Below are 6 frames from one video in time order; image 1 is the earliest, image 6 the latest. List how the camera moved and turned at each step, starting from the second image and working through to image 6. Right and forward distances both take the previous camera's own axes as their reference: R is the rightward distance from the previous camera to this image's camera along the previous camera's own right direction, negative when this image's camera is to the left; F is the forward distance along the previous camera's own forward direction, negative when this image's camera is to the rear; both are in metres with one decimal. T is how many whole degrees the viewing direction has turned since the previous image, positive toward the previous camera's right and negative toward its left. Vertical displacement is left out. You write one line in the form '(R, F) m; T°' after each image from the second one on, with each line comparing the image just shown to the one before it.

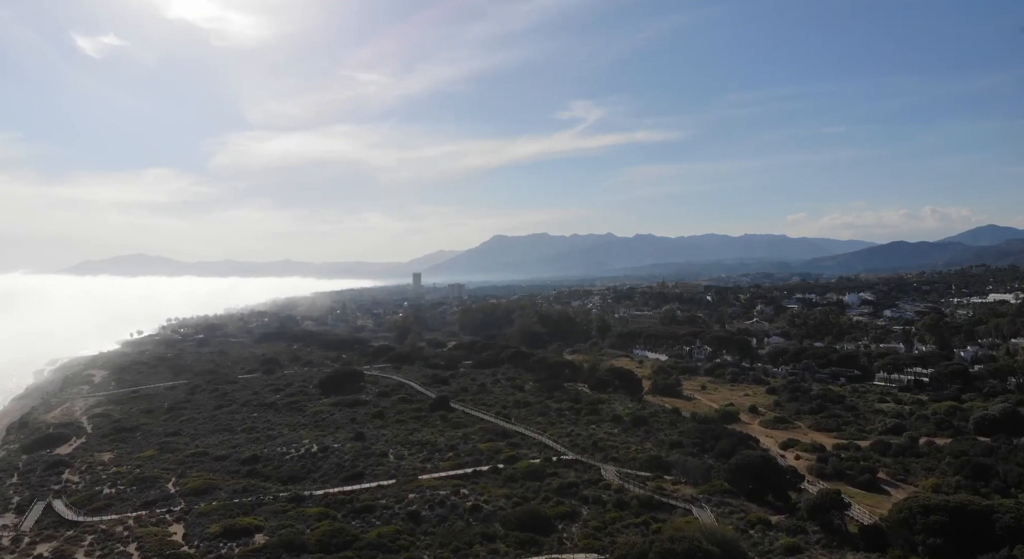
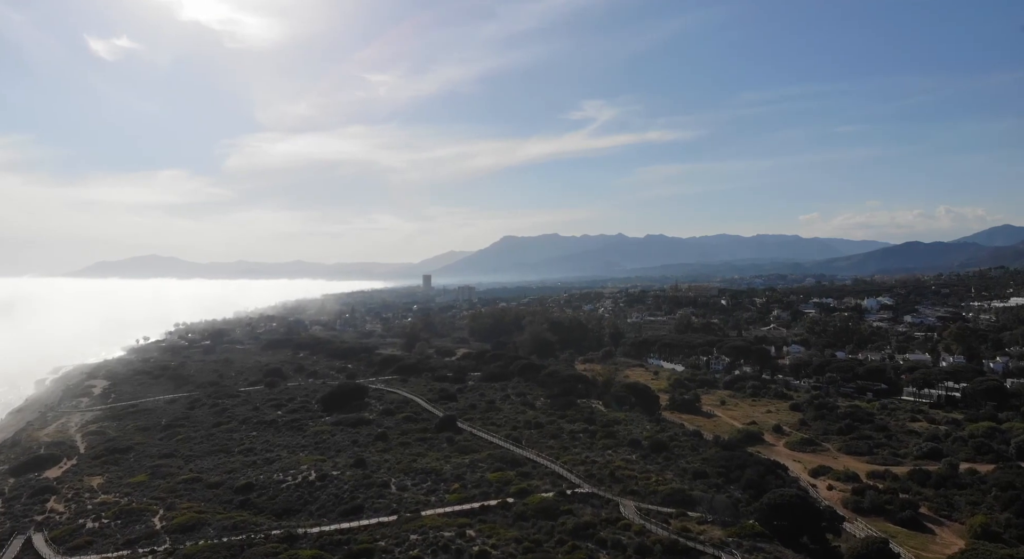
(0.0, +2.1) m; -1°
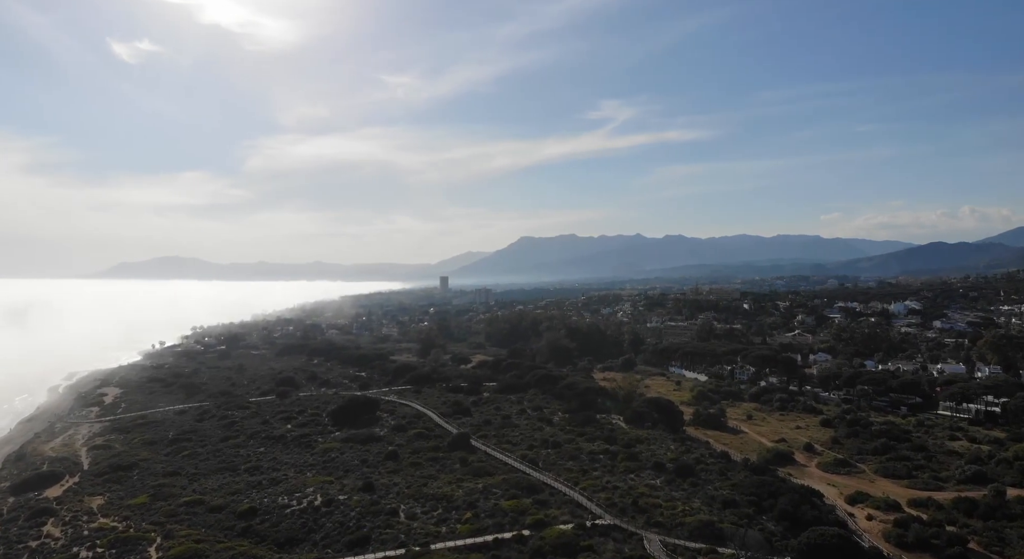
(+0.1, +1.7) m; -1°
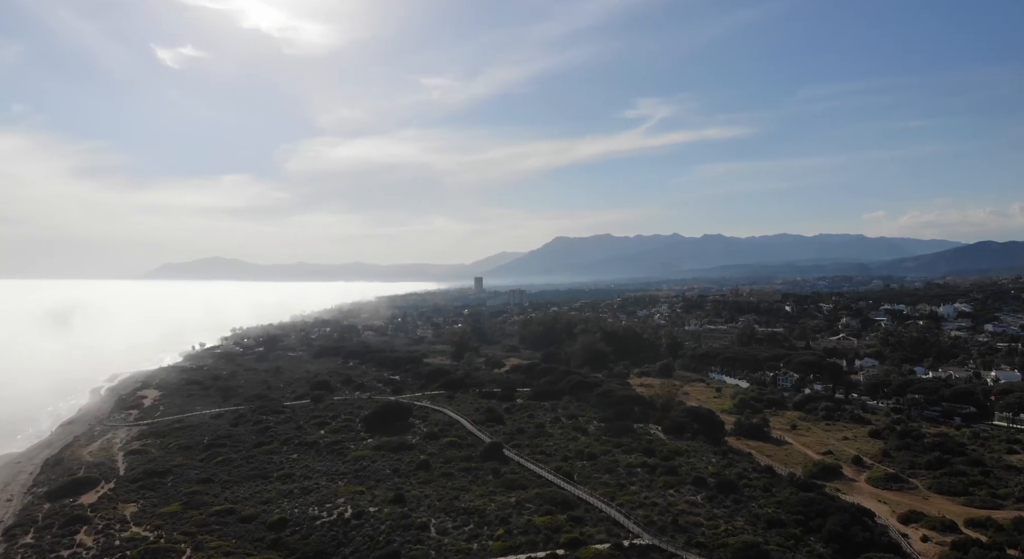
(0.0, +0.9) m; -3°
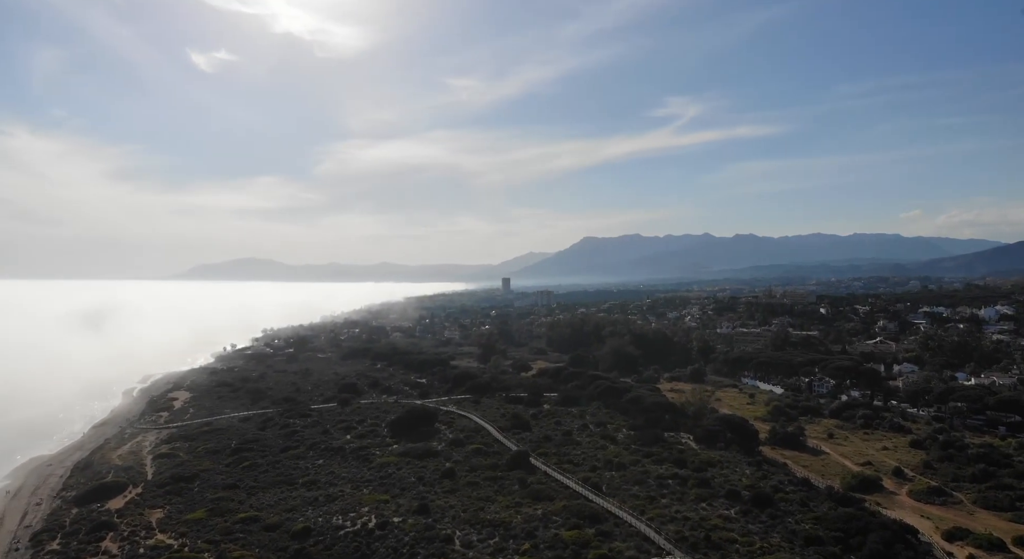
(+0.1, +0.7) m; -2°
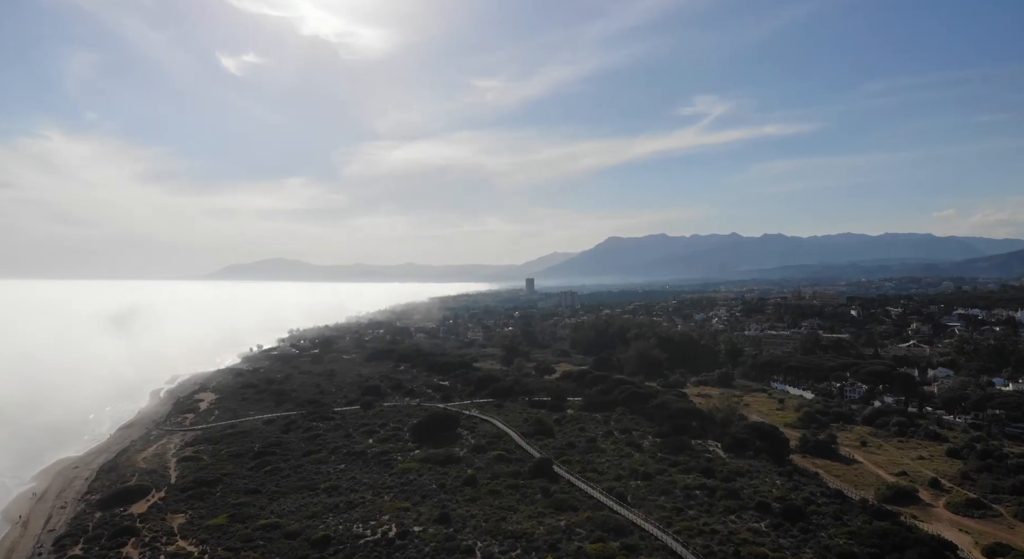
(+0.1, +0.6) m; -2°
